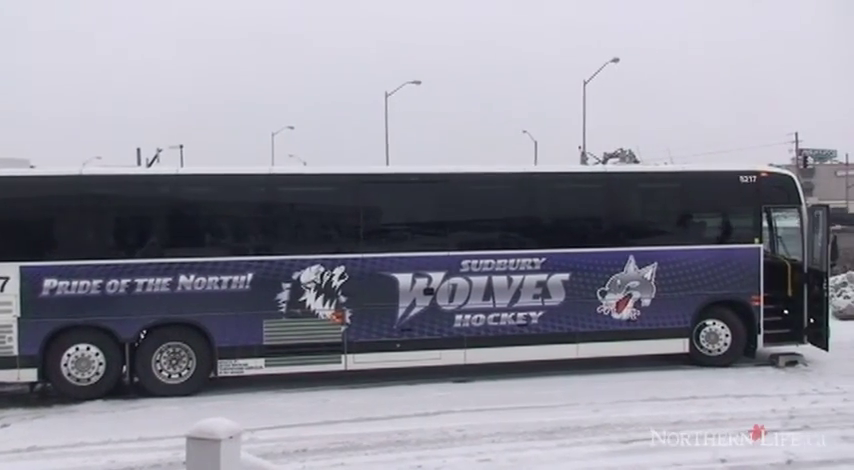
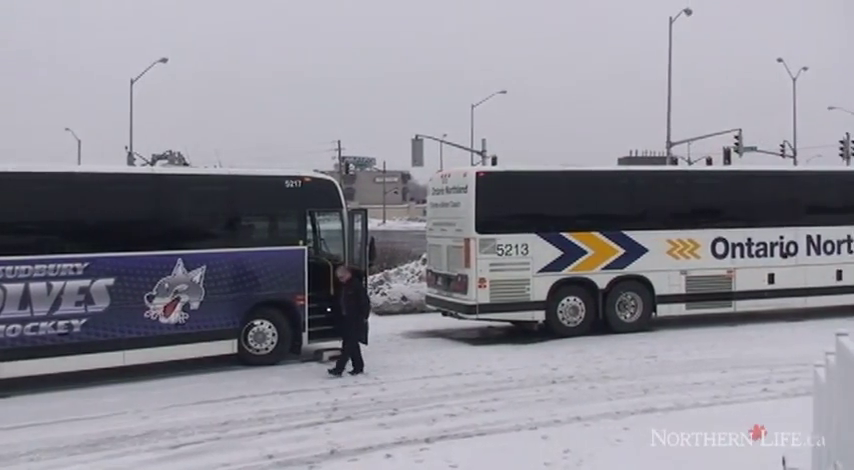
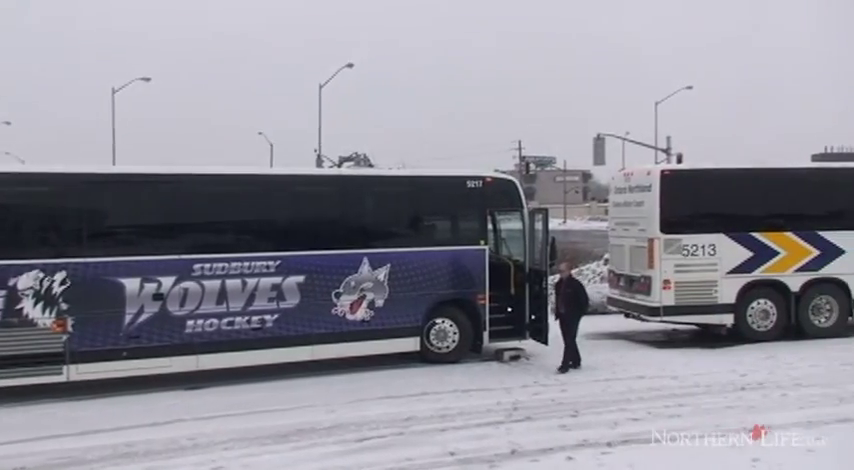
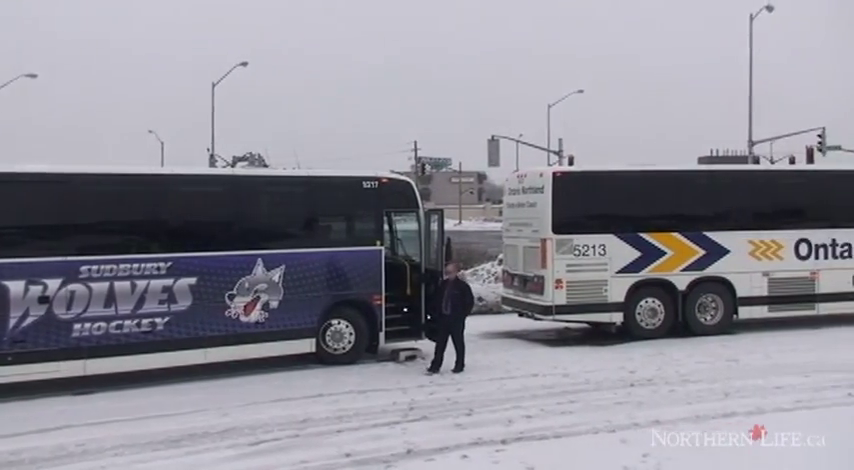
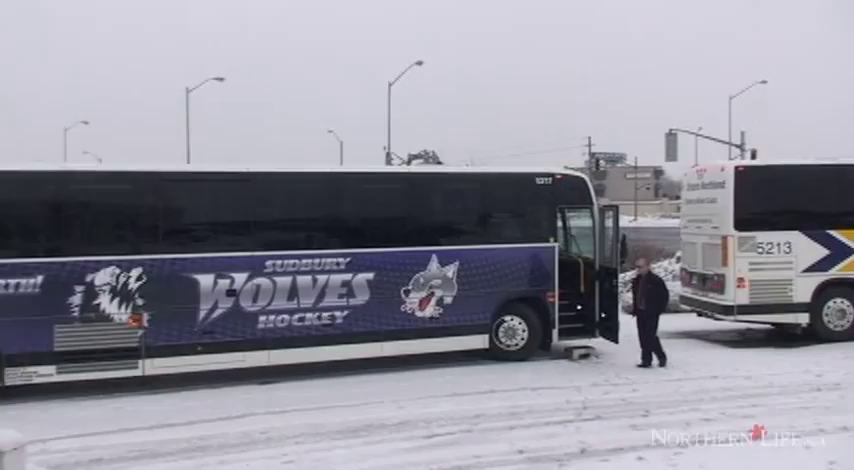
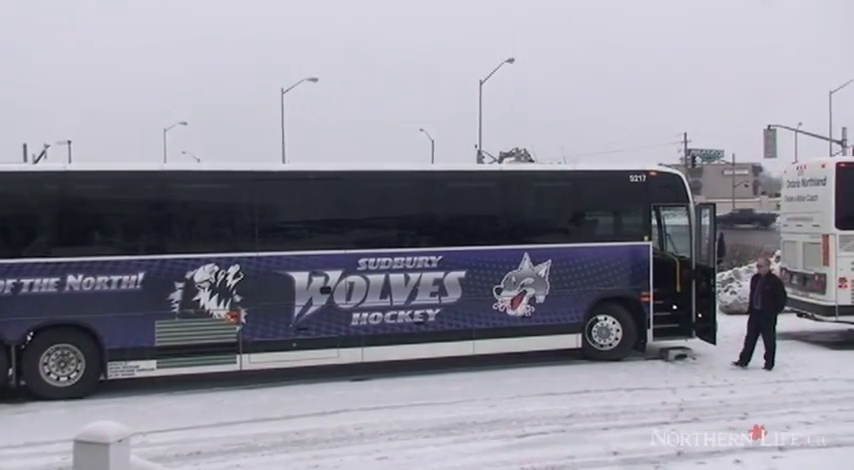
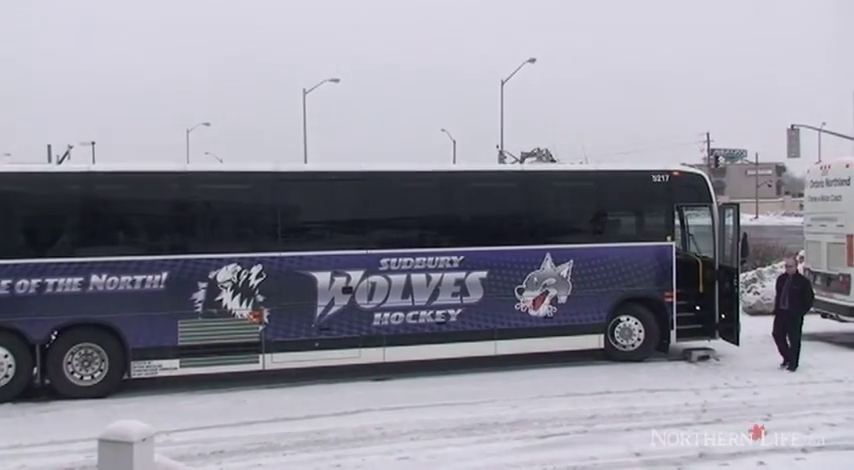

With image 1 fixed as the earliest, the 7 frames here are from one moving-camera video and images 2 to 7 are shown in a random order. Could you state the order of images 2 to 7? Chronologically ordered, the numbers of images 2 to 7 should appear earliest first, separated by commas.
7, 6, 5, 3, 4, 2
